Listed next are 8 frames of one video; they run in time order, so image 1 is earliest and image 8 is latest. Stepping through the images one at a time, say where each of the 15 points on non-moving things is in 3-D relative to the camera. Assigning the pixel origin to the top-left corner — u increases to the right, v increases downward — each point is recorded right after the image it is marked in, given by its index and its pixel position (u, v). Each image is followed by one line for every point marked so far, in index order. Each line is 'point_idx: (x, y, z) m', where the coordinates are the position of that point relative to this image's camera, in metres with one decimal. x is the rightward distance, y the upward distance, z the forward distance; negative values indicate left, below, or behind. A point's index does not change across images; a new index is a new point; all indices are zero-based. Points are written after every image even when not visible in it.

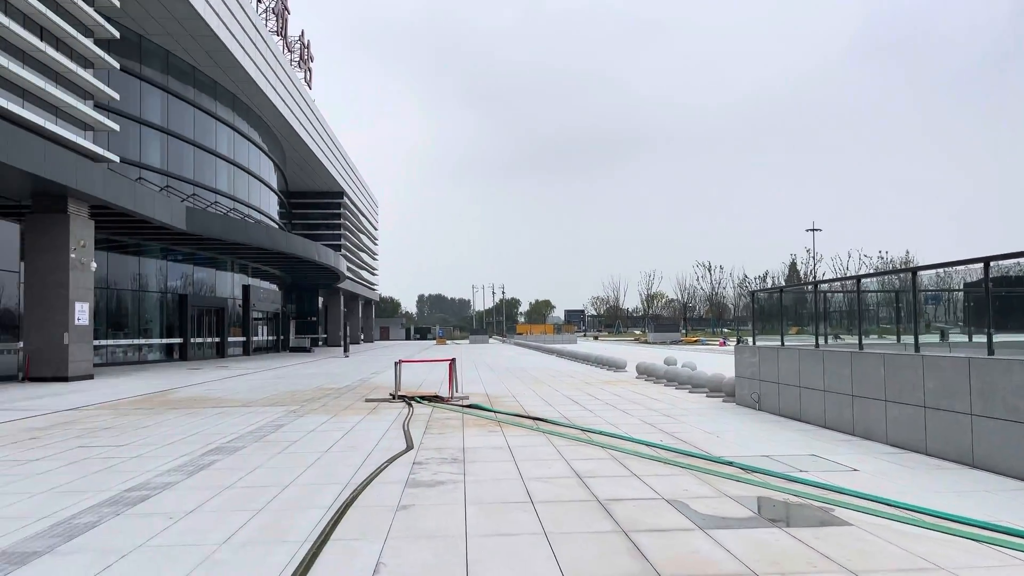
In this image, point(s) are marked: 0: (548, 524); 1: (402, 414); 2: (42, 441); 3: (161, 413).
0: (+0.3, -1.7, +5.7) m
1: (-1.8, -2.1, +13.5) m
2: (-6.3, -2.0, +10.8) m
3: (-6.2, -2.2, +14.1) m
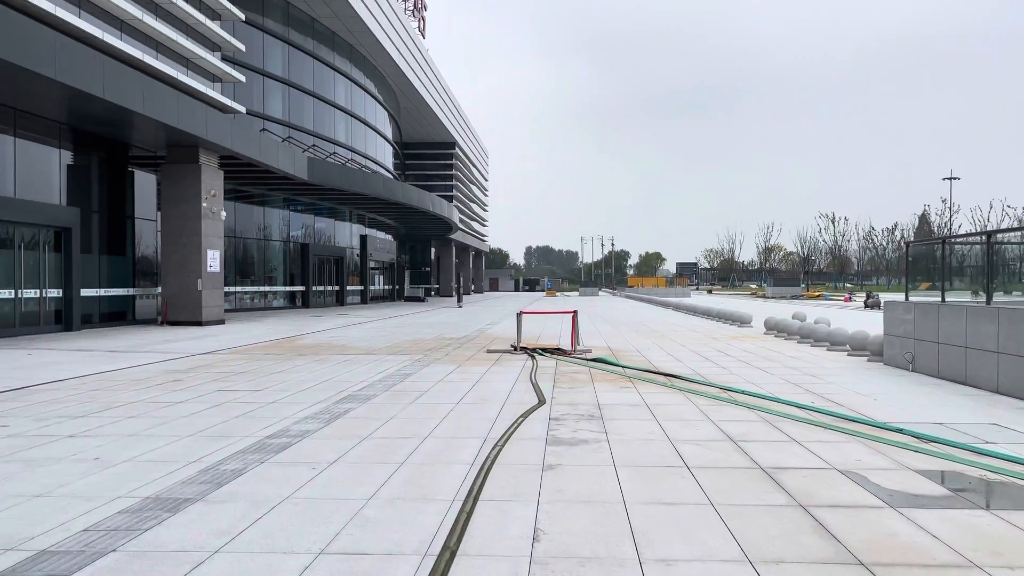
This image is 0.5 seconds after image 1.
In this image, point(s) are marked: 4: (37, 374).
0: (+1.3, -1.3, +5.2) m
1: (+0.2, -1.3, +13.3) m
2: (-4.5, -1.3, +11.1) m
3: (-4.0, -1.3, +14.4) m
4: (-7.0, -1.3, +11.9) m
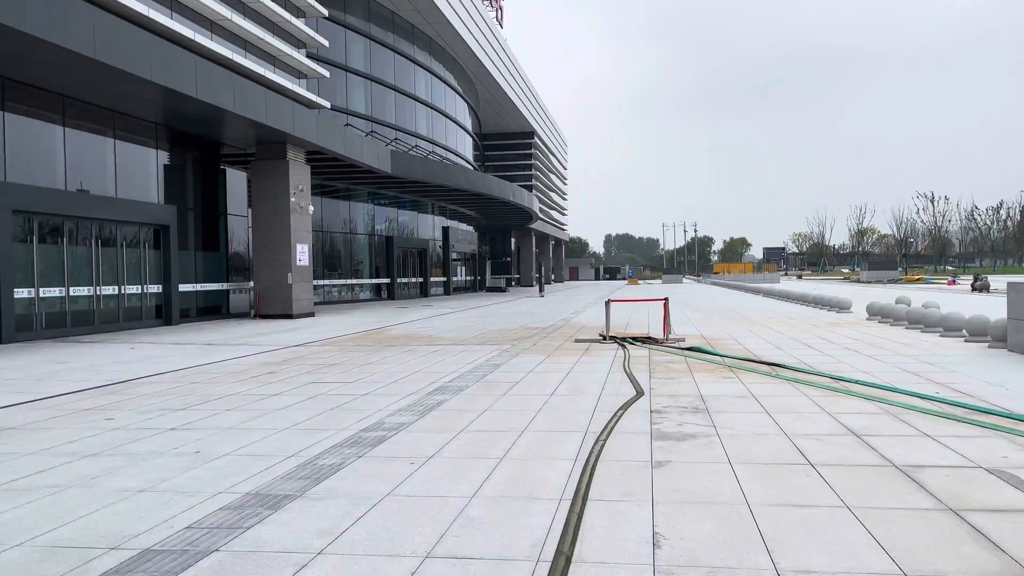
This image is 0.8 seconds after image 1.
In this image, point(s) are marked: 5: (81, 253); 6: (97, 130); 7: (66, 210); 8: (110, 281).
0: (+2.0, -1.2, +4.7) m
1: (+1.7, -1.1, +12.8) m
2: (-3.2, -1.2, +11.1) m
3: (-2.3, -1.1, +14.4) m
4: (-5.7, -1.2, +12.3) m
5: (-10.1, +0.8, +18.8) m
6: (-10.1, +3.8, +19.5) m
7: (-10.0, +1.7, +18.0) m
8: (-9.9, +0.2, +19.7) m
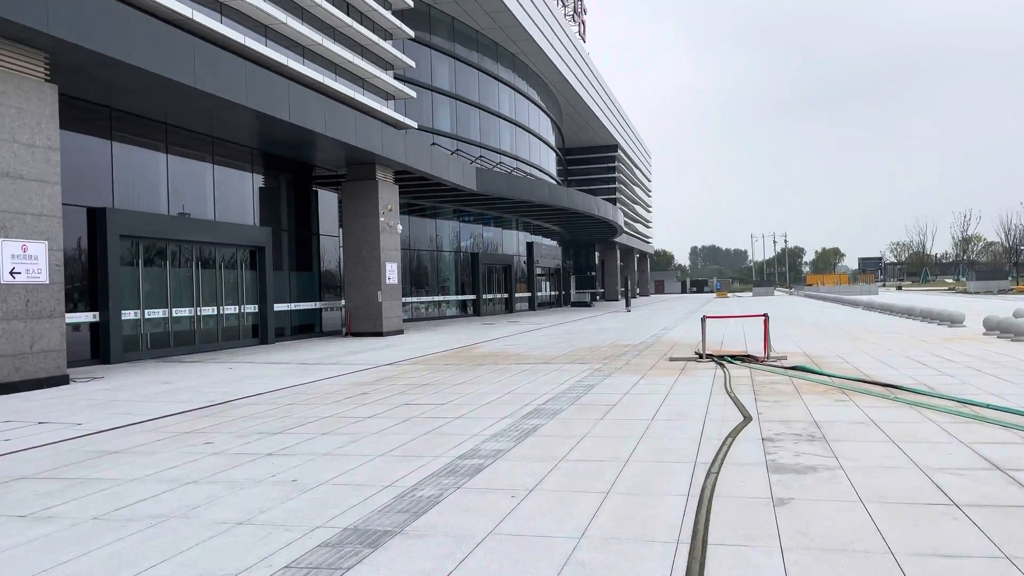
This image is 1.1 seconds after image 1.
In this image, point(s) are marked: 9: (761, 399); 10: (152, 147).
0: (+2.6, -1.3, +4.2) m
1: (+3.2, -1.3, +12.3) m
2: (-1.9, -1.5, +11.1) m
3: (-0.7, -1.4, +14.3) m
4: (-4.2, -1.5, +12.5) m
5: (-8.0, +0.3, +19.4) m
6: (-7.9, +3.3, +20.2) m
7: (-8.0, +1.2, +18.6) m
8: (-7.6, -0.3, +20.4) m
9: (+2.9, -1.3, +9.5) m
10: (-8.4, +3.3, +18.7) m
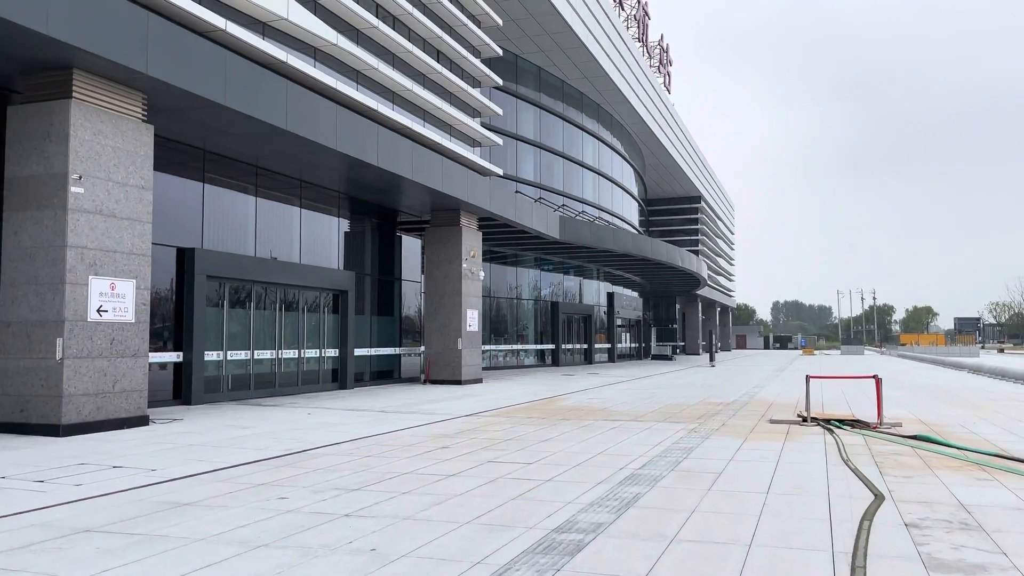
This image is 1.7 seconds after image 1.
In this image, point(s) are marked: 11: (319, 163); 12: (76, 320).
0: (+3.1, -1.6, +3.2) m
1: (+4.4, -2.2, +11.2) m
2: (-0.8, -2.1, +10.5) m
3: (+0.7, -2.3, +13.5) m
4: (-2.9, -2.2, +12.1) m
5: (-5.9, -0.7, +19.4) m
6: (-5.8, +2.3, +20.4) m
7: (-6.0, +0.3, +18.7) m
8: (-5.6, -1.4, +20.3) m
9: (+3.9, -1.9, +8.4) m
10: (-6.3, +2.3, +18.9) m
11: (-4.5, +2.9, +18.6) m
12: (-6.3, -0.5, +11.7) m
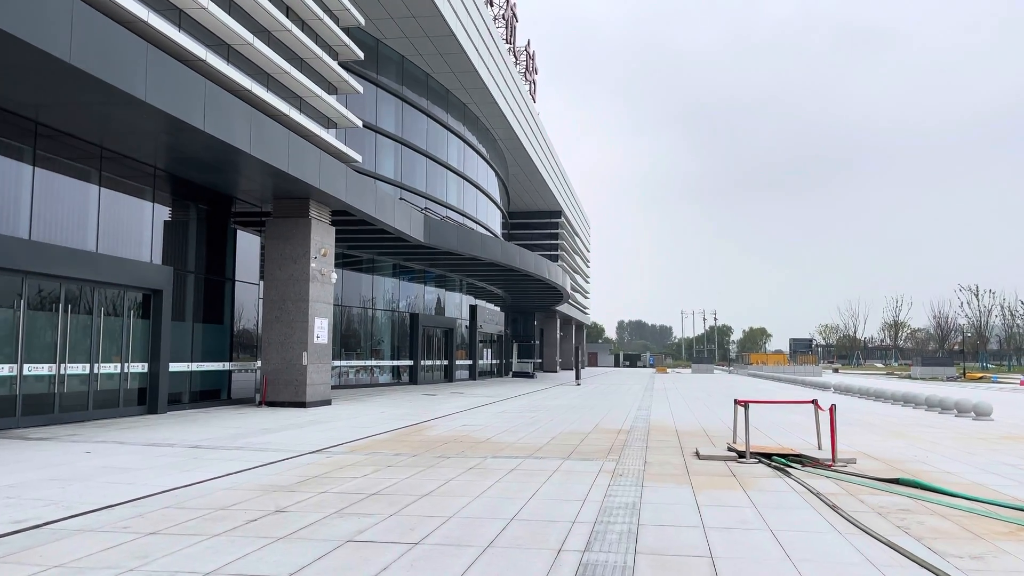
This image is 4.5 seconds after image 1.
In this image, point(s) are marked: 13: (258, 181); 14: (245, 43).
0: (+3.2, -1.4, +0.5) m
1: (+3.1, -2.2, +8.6) m
2: (-1.9, -2.0, +6.9) m
3: (-1.0, -2.3, +10.2) m
4: (-4.3, -2.0, +8.1) m
5: (-8.6, -0.6, +14.8) m
6: (-8.5, +2.3, +15.9) m
7: (-8.5, +0.4, +14.1) m
8: (-8.4, -1.3, +15.7) m
9: (+3.1, -1.9, +5.8) m
10: (-8.8, +2.4, +14.3) m
11: (-6.9, +2.9, +14.4) m
12: (-7.5, -0.2, +7.1) m
13: (-5.9, +2.5, +18.5) m
14: (-5.6, +5.1, +16.7) m
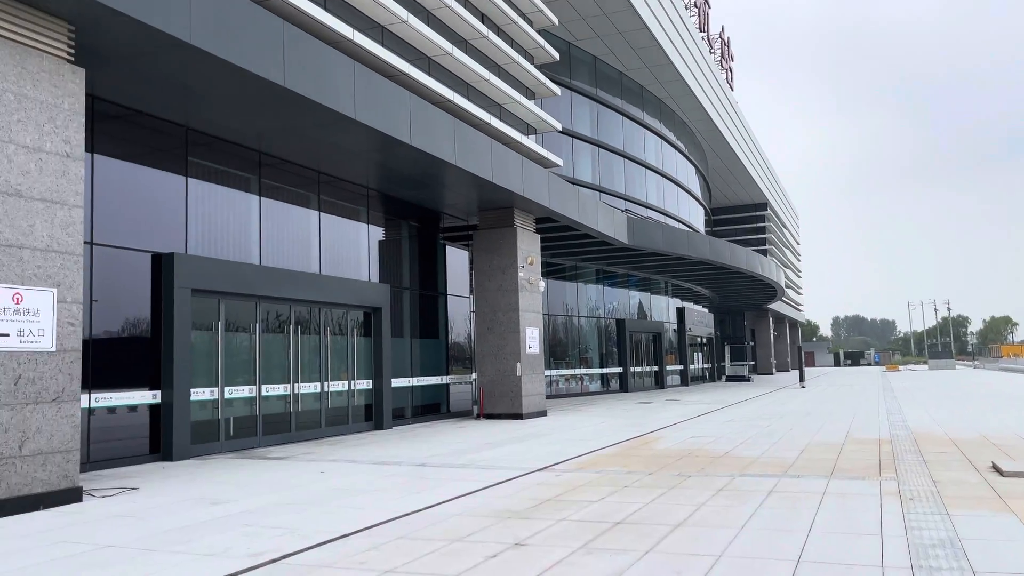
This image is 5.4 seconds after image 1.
0: (+3.5, -1.2, -1.4) m
1: (+5.4, -1.9, +6.5) m
2: (+0.2, -2.0, +6.1) m
3: (+1.9, -2.2, +9.1) m
4: (-1.9, -2.2, +7.8) m
5: (-4.5, -1.0, +15.4) m
6: (-4.3, +1.9, +16.5) m
7: (-4.6, 0.0, +14.7) m
8: (-4.0, -1.8, +16.2) m
9: (+4.7, -1.6, +3.8) m
10: (-5.0, +2.0, +15.0) m
11: (-3.2, +2.6, +14.6) m
12: (-5.3, -0.6, +7.7) m
13: (-1.1, +2.2, +18.4) m
14: (-1.4, +4.8, +16.6) m
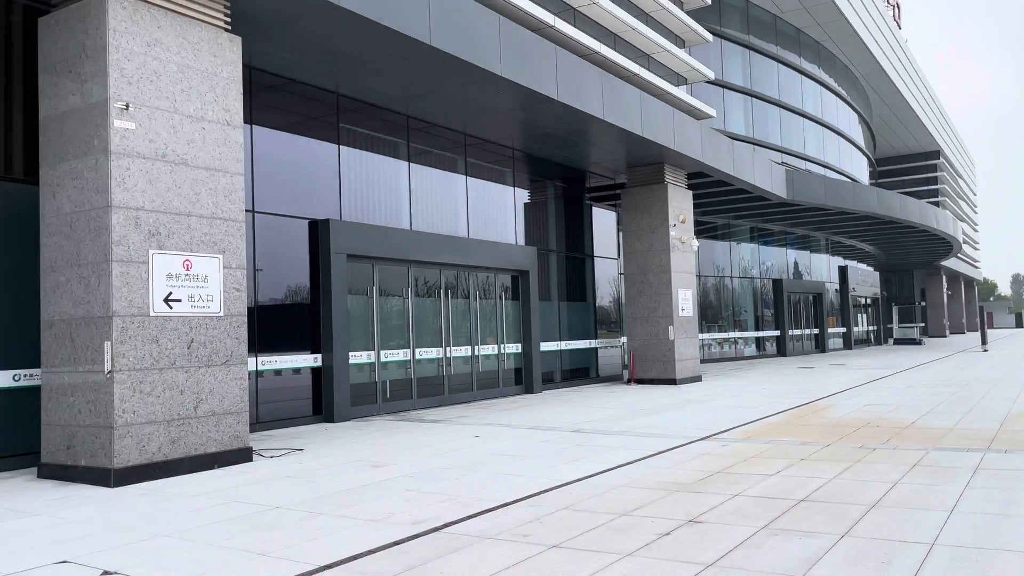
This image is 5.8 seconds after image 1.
0: (+3.4, -1.2, -2.4) m
1: (+6.6, -1.5, +5.1) m
2: (+1.4, -1.7, +5.6) m
3: (+3.6, -1.8, +8.2) m
4: (-0.3, -1.8, +7.6) m
5: (-1.6, -0.4, +15.5) m
6: (-1.3, +2.6, +16.4) m
7: (-1.9, +0.6, +14.8) m
8: (-1.0, -1.0, +16.2) m
9: (+5.5, -1.4, +2.5) m
10: (-2.2, +2.6, +15.1) m
11: (-0.5, +3.3, +14.3) m
12: (-3.8, -0.3, +8.0) m
13: (+2.2, +3.0, +17.7) m
14: (+1.5, +5.6, +15.9) m
